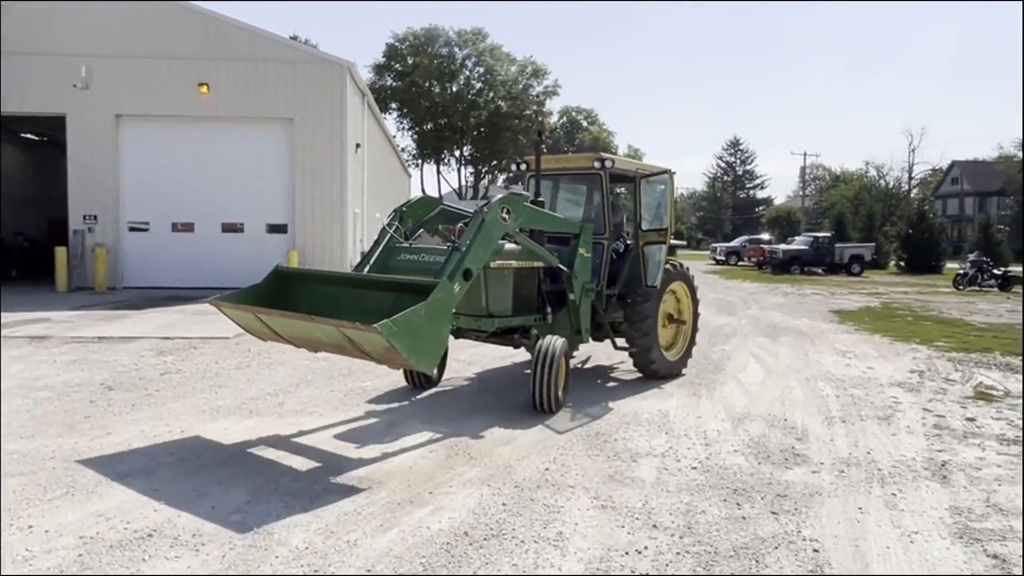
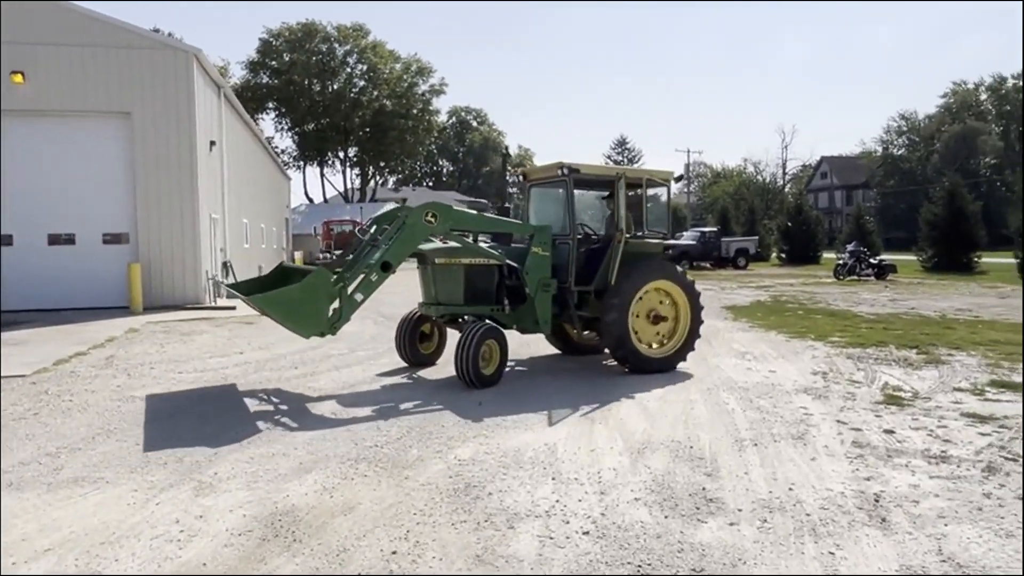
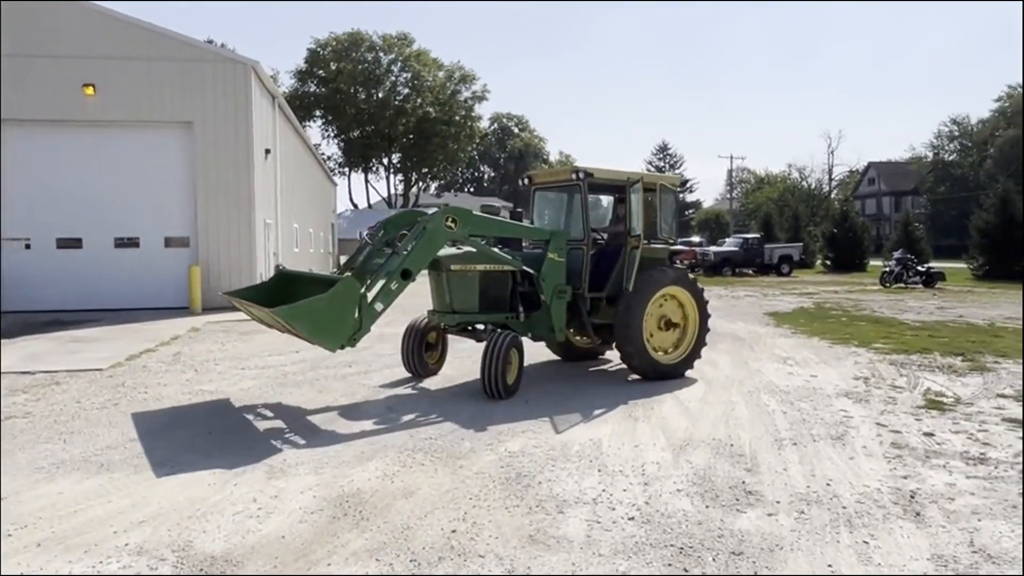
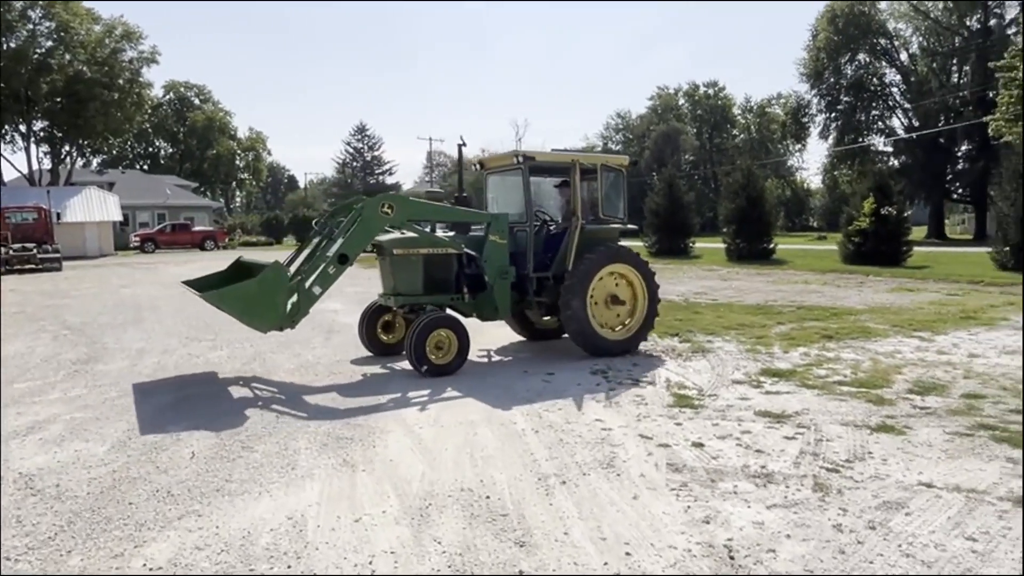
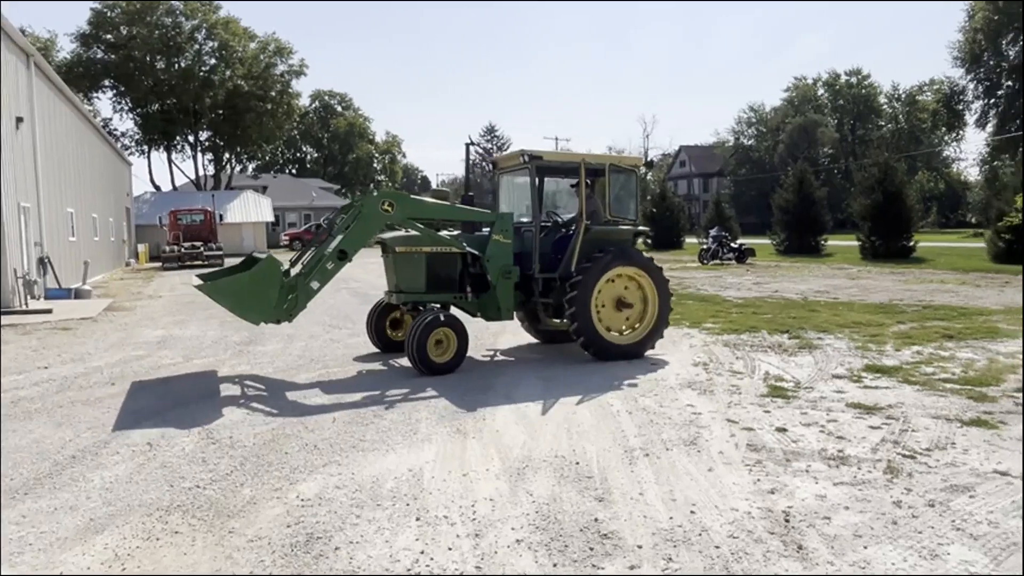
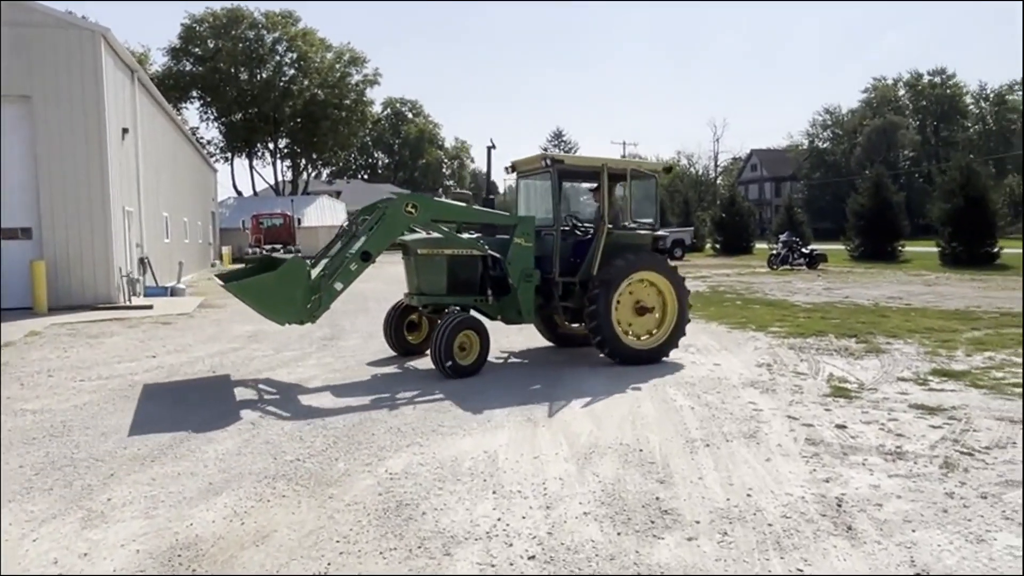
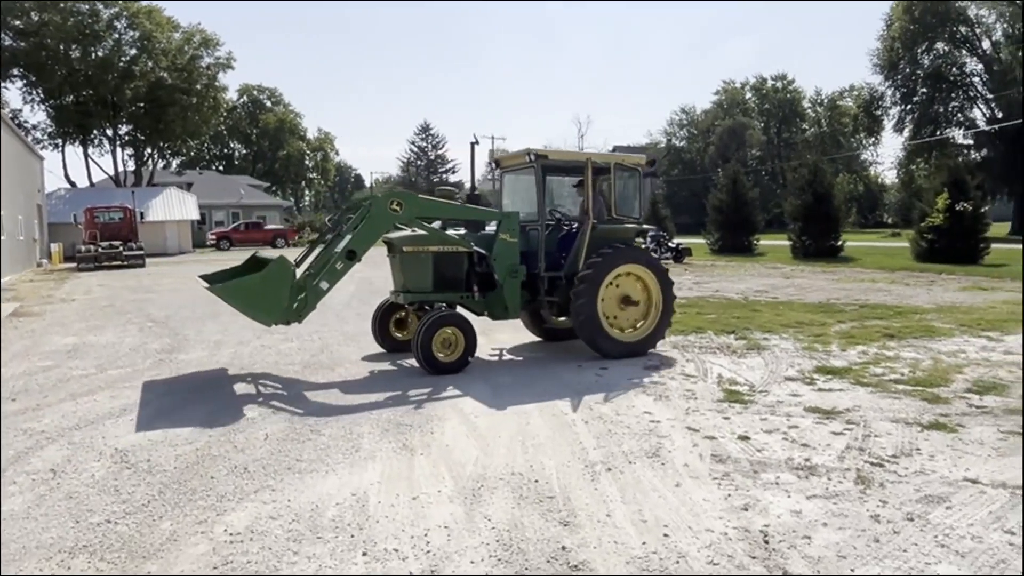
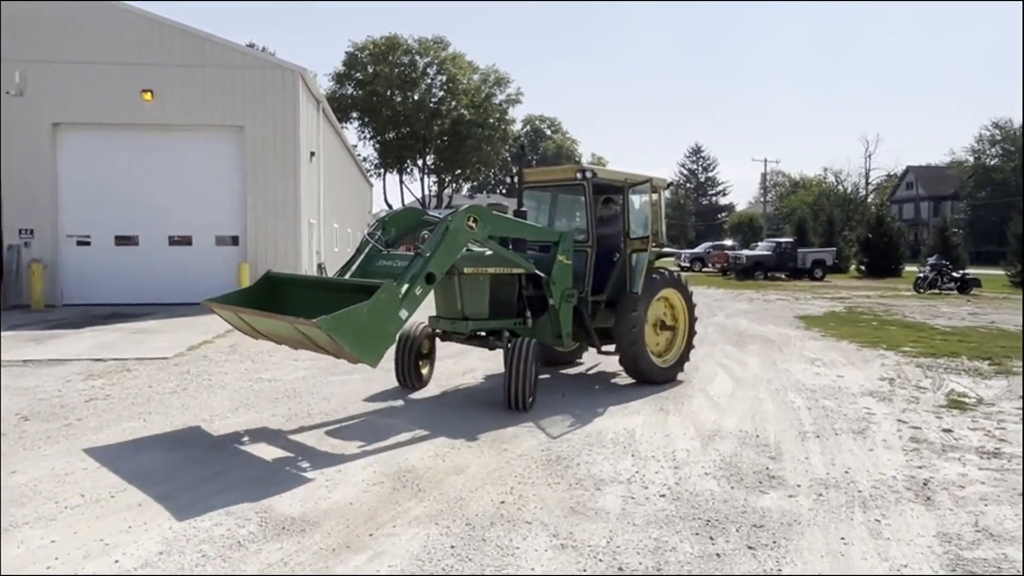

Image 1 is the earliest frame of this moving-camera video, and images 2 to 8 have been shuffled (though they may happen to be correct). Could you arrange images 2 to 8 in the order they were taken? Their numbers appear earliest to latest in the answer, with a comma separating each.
8, 3, 2, 6, 5, 7, 4
